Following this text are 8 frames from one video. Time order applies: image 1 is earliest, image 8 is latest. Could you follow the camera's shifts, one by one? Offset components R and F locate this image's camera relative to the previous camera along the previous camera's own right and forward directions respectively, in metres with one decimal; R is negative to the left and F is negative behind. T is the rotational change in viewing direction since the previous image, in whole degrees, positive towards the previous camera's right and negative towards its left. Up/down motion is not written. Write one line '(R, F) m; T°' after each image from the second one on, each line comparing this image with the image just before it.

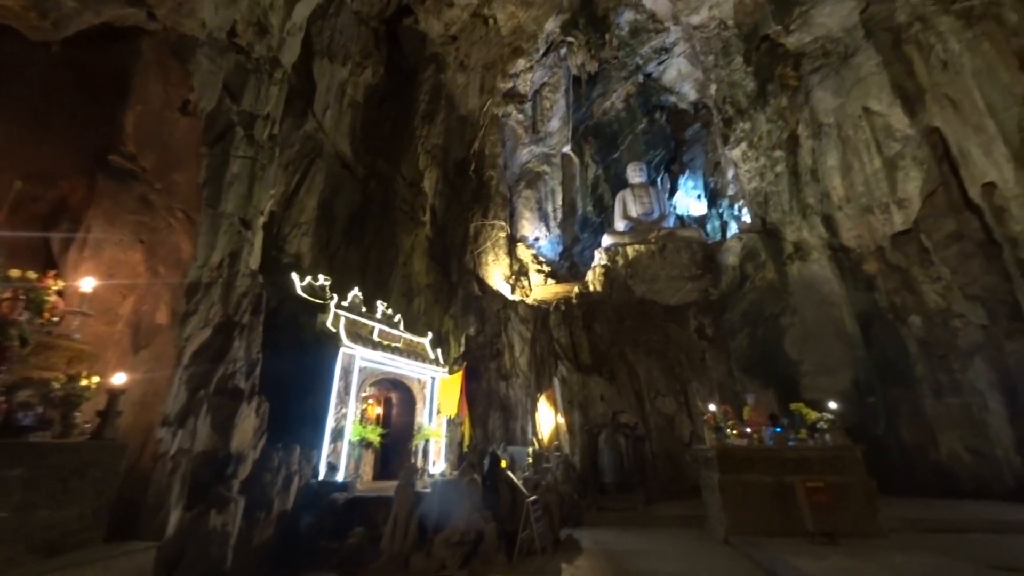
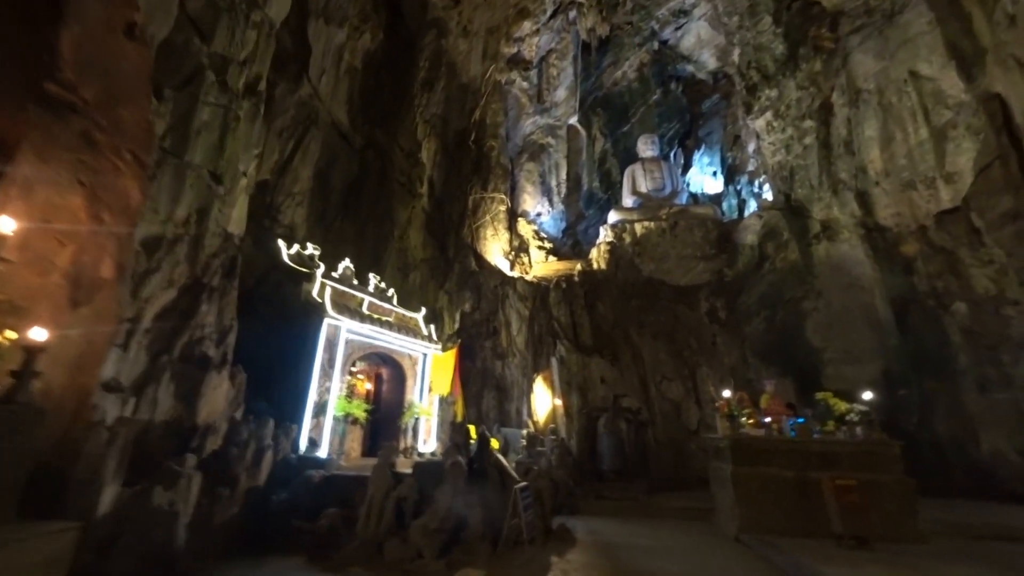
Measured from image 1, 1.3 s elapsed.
(+0.2, +0.6) m; -2°
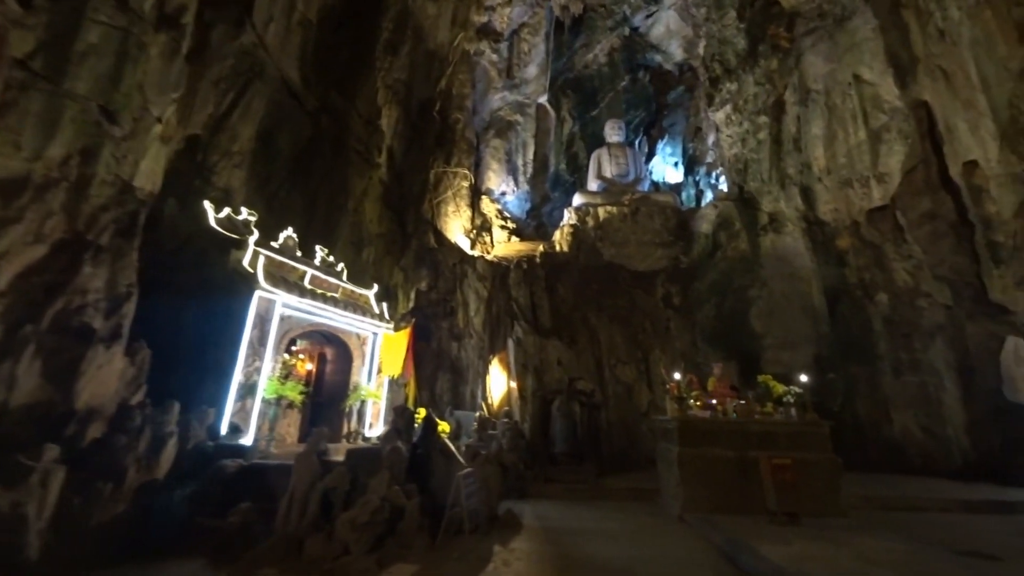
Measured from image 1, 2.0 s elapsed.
(0.0, +0.2) m; +6°
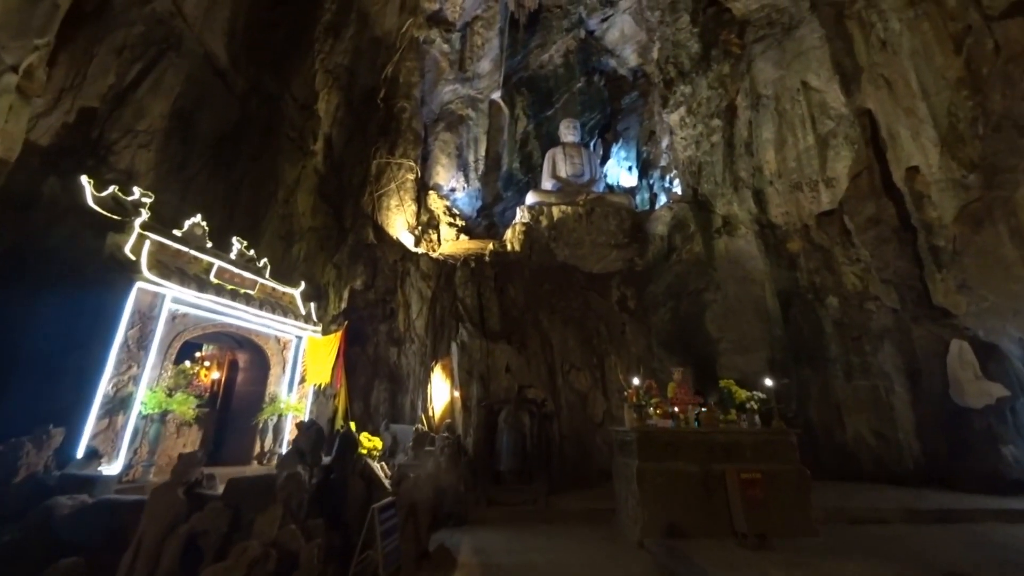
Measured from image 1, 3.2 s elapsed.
(+0.2, +0.6) m; +6°
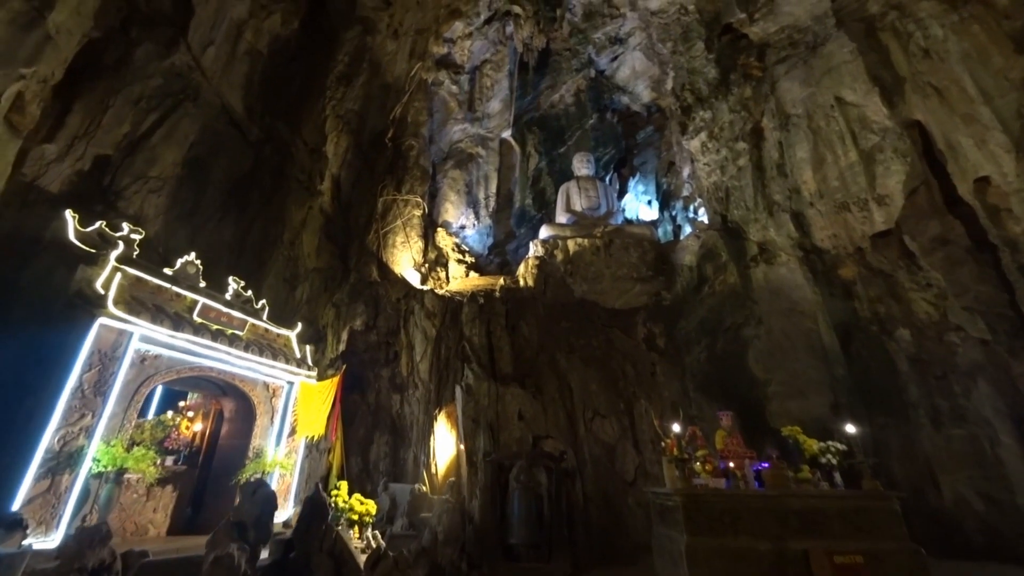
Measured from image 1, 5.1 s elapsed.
(+0.2, +0.7) m; -3°
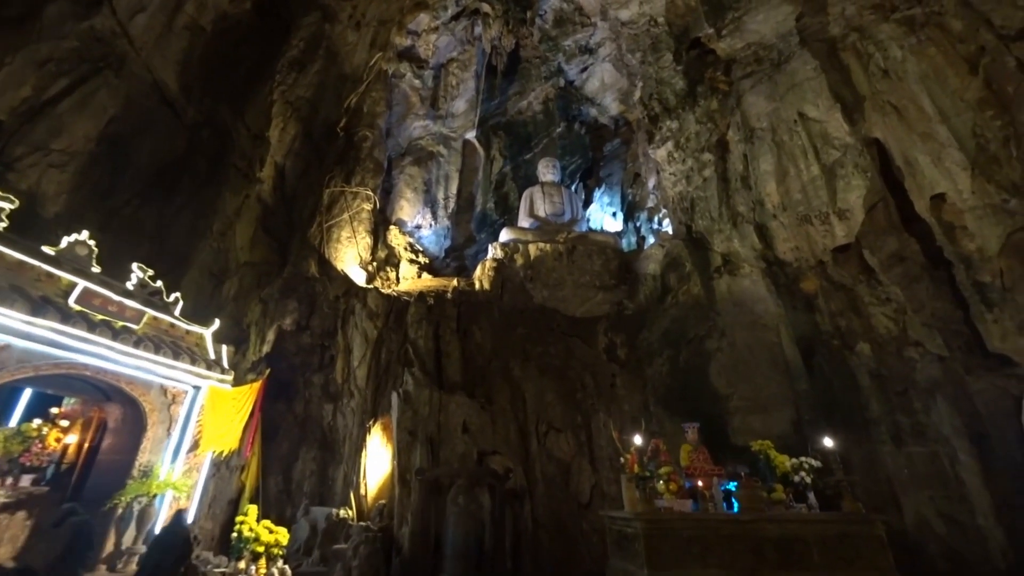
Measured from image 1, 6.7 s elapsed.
(+0.2, +0.5) m; +5°
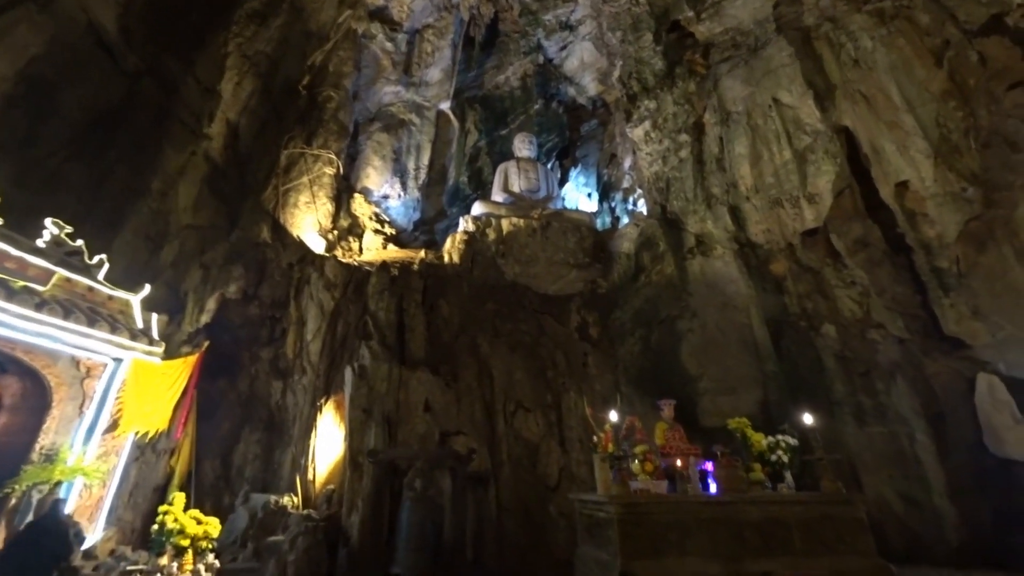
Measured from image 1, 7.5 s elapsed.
(0.0, +0.3) m; +4°
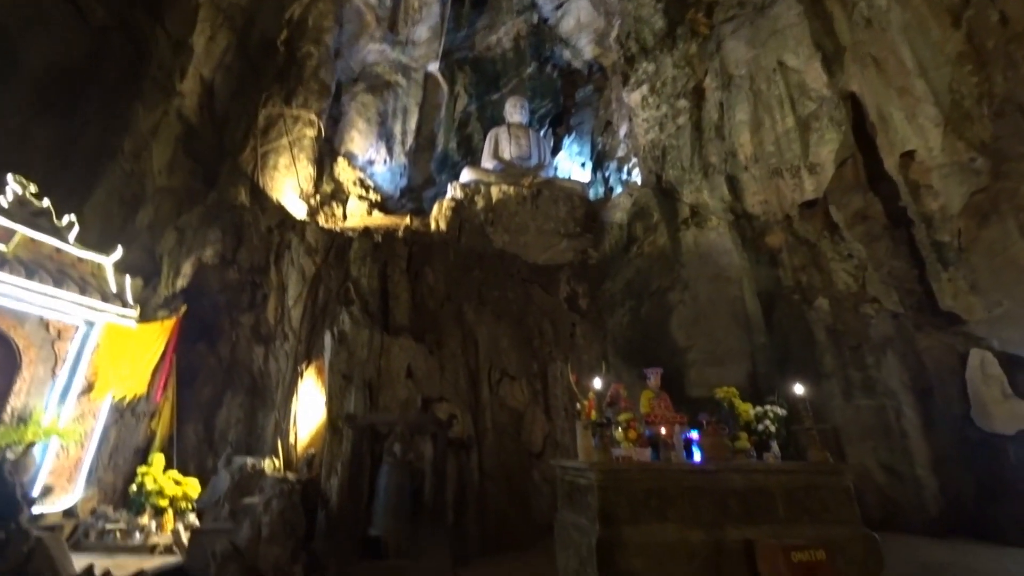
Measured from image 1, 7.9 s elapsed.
(+0.1, +0.1) m; +1°
